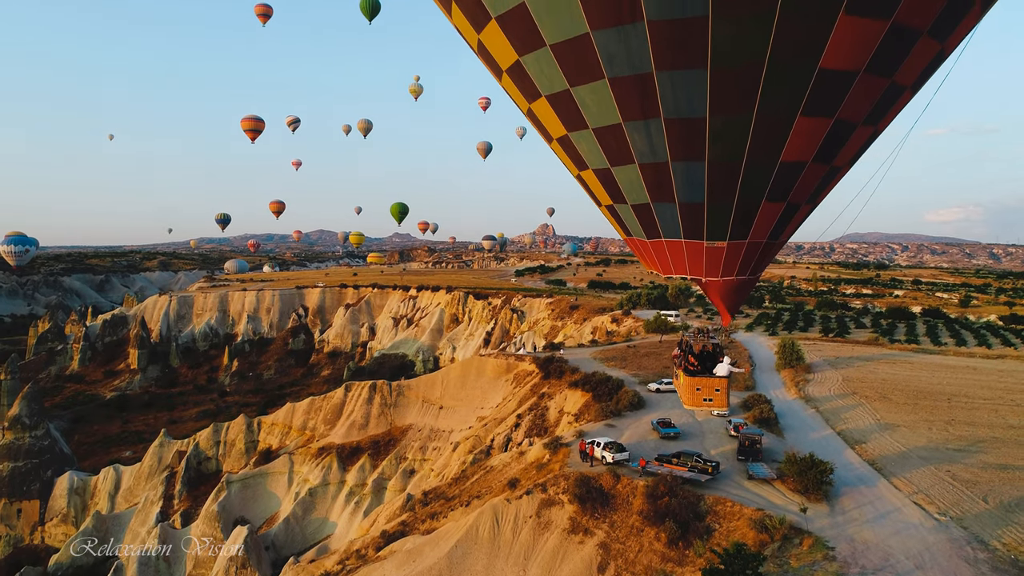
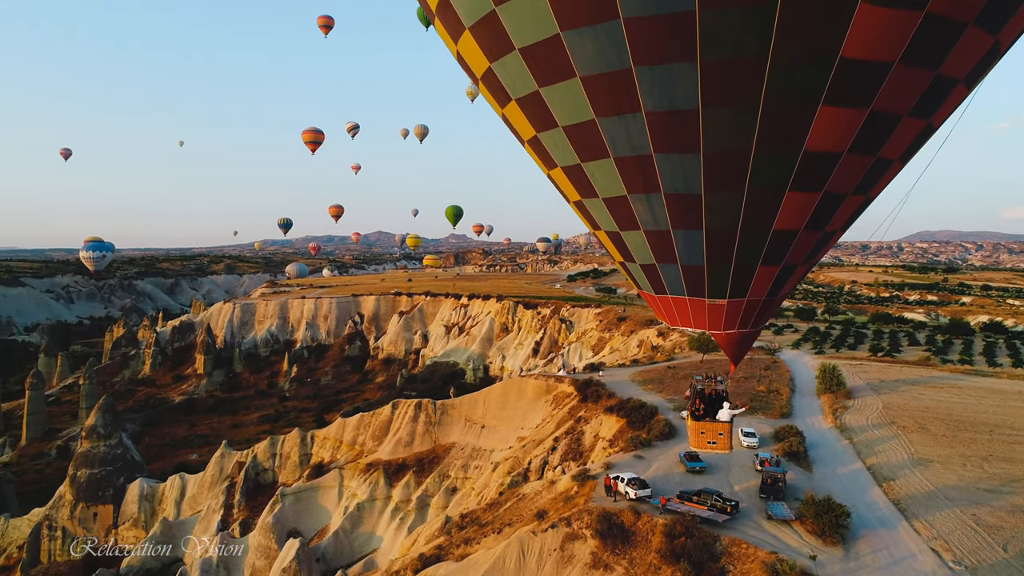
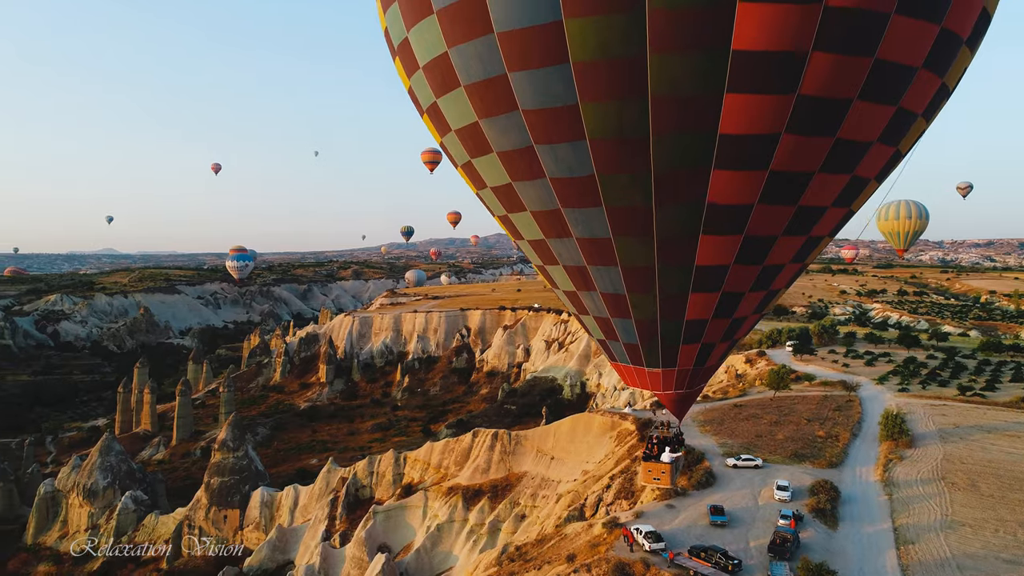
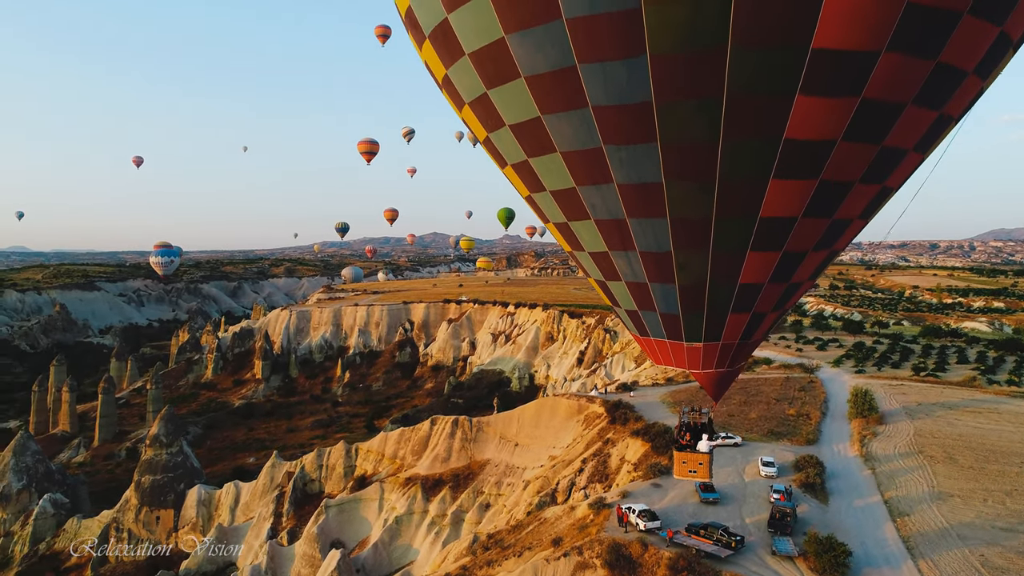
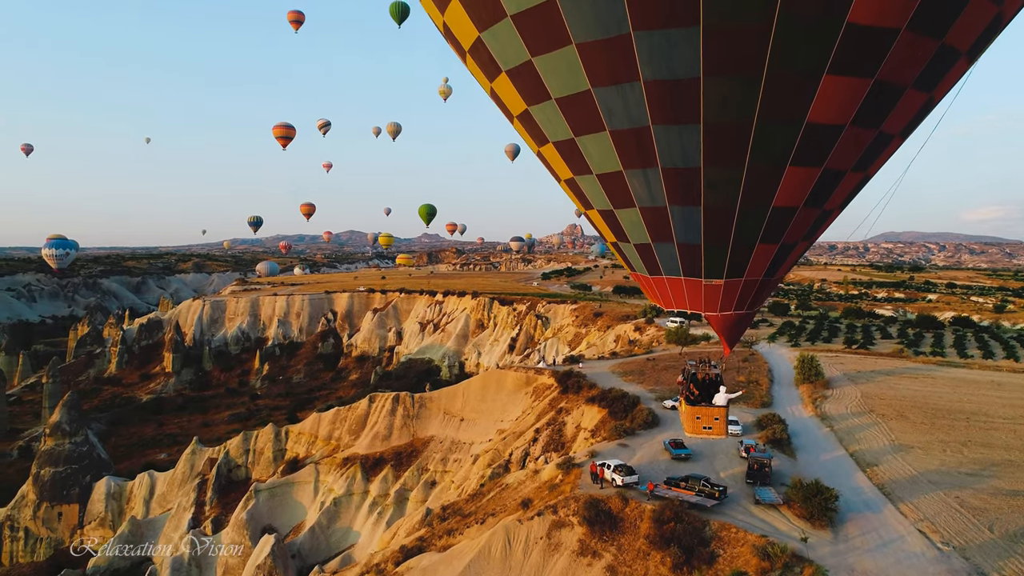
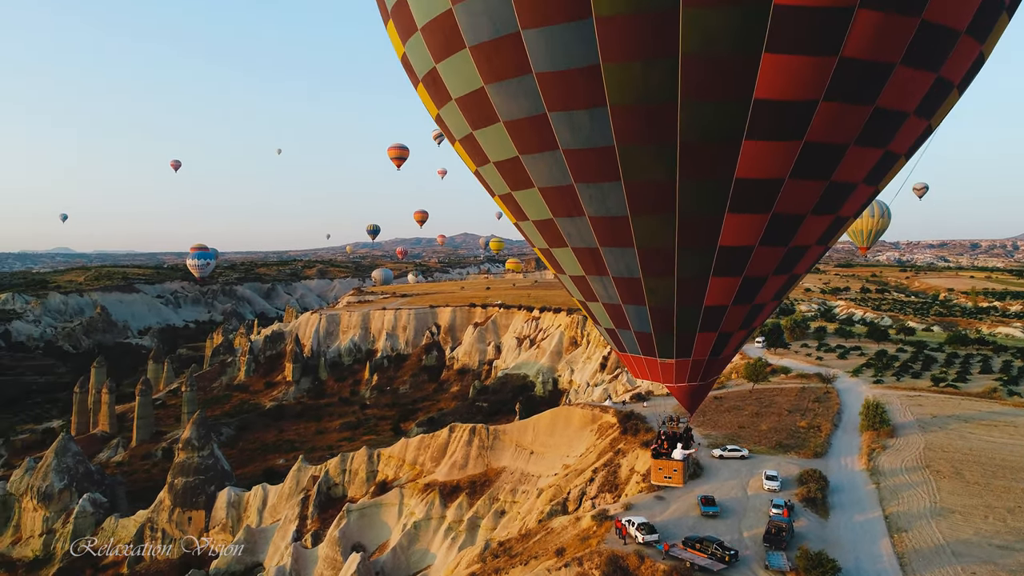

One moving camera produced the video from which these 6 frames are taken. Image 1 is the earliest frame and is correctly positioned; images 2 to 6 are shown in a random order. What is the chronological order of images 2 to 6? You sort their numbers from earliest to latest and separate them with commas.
5, 2, 4, 6, 3
